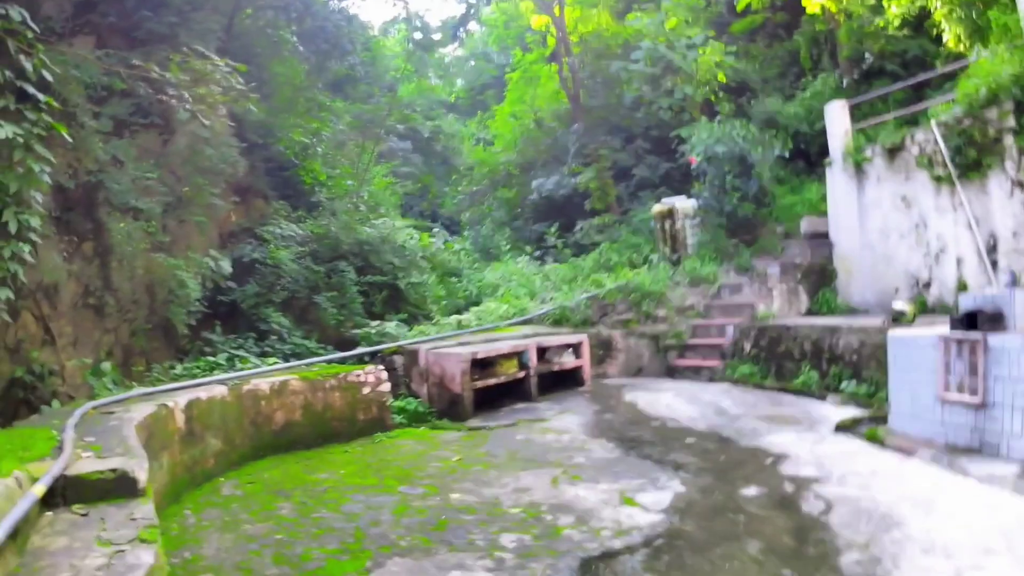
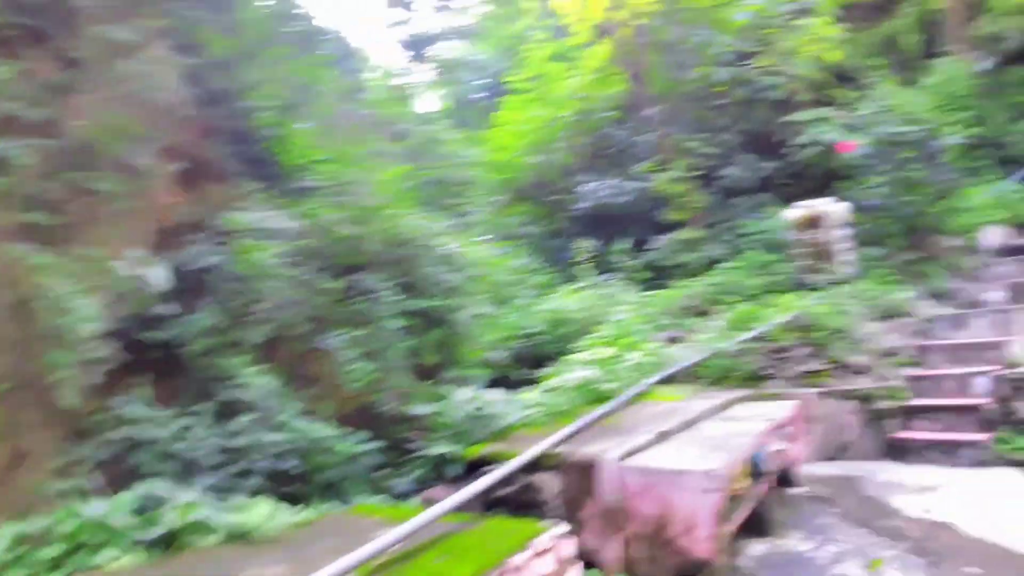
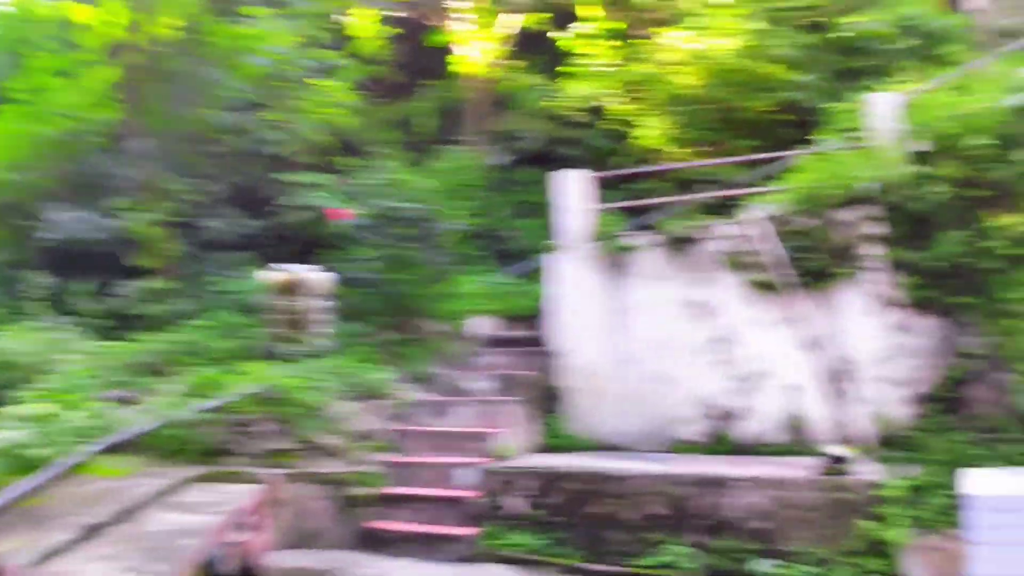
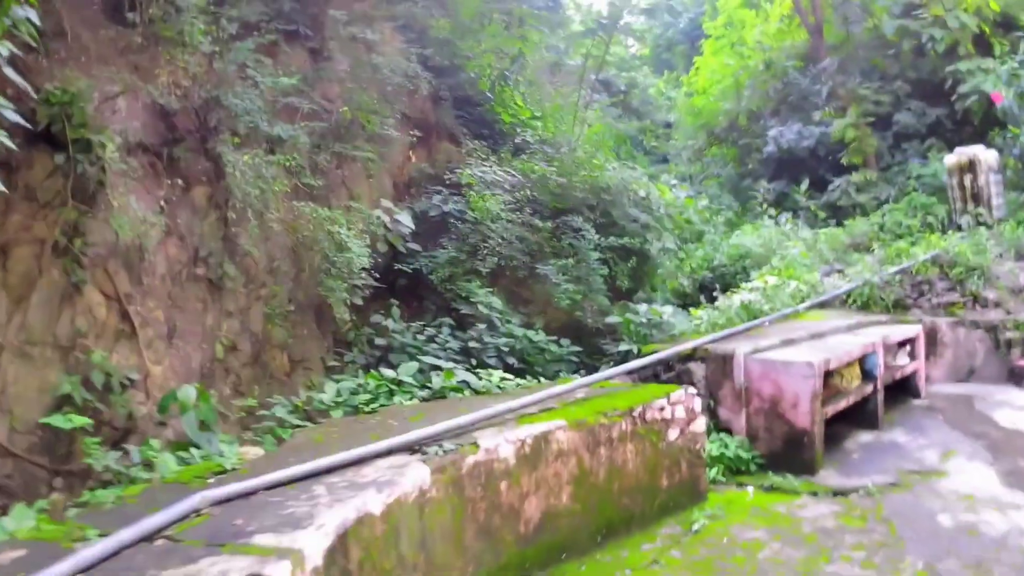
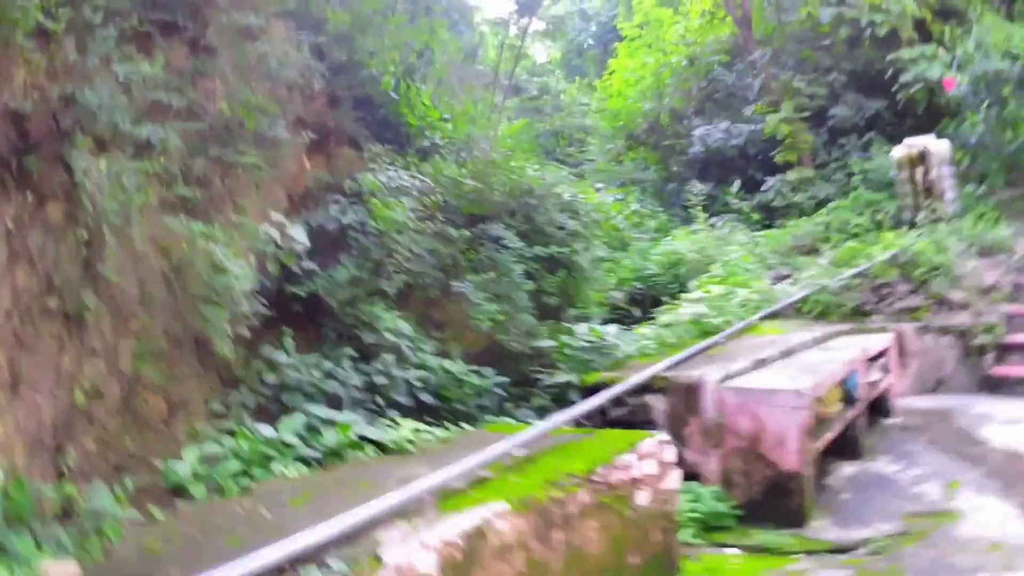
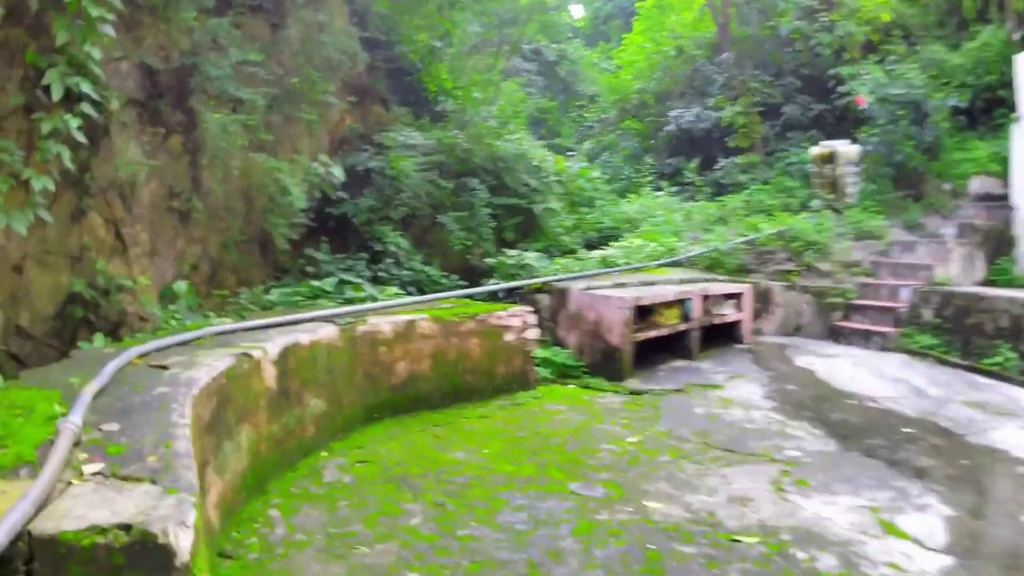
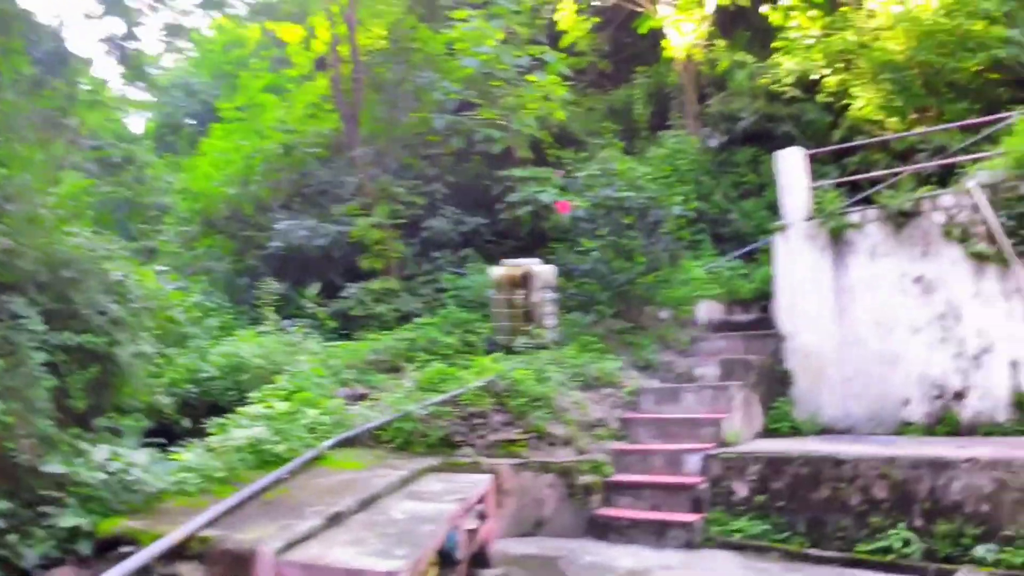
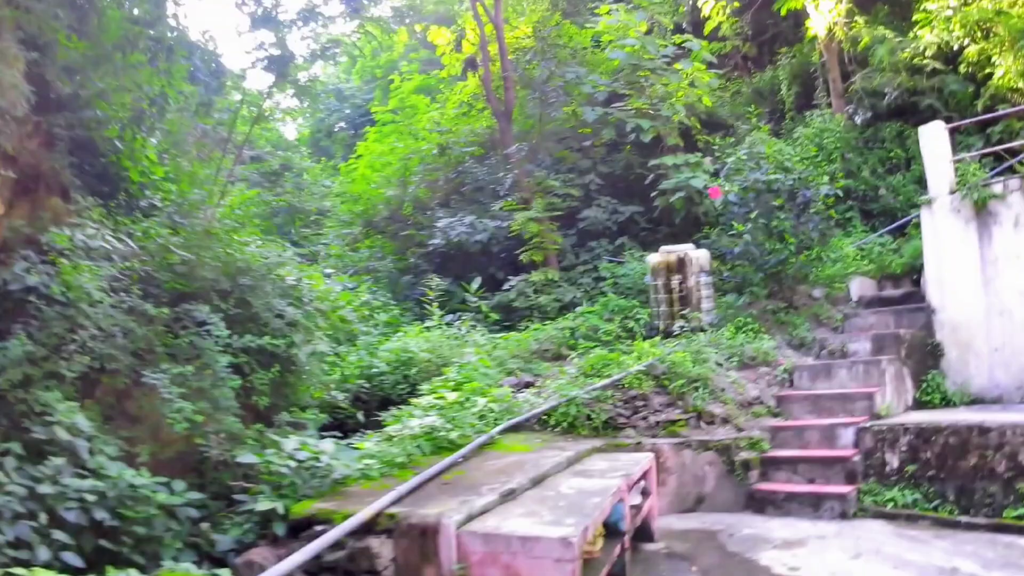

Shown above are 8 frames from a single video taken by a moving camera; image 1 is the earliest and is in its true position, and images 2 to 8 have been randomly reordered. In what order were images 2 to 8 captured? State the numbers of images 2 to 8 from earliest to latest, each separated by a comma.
6, 4, 5, 2, 8, 7, 3
